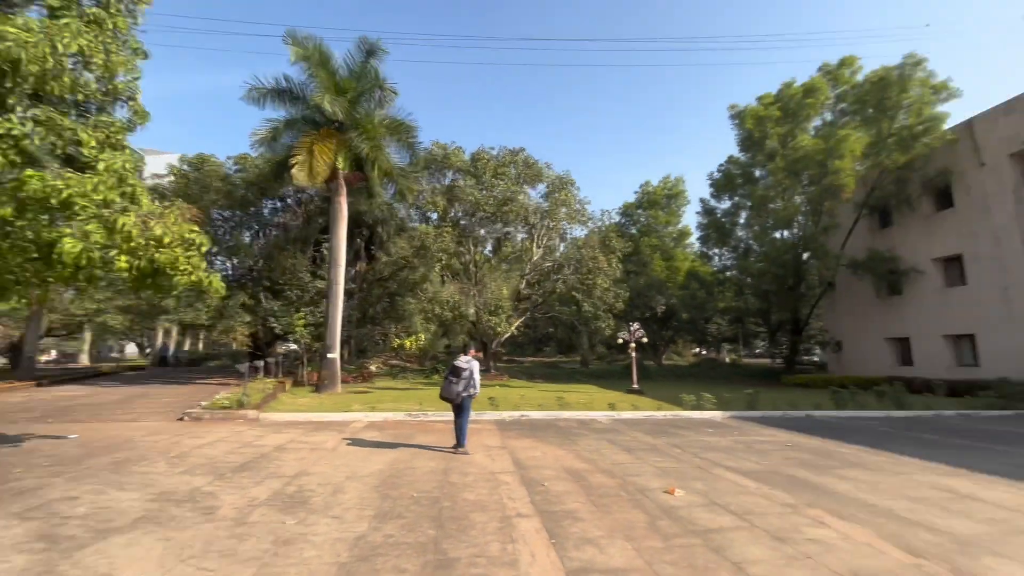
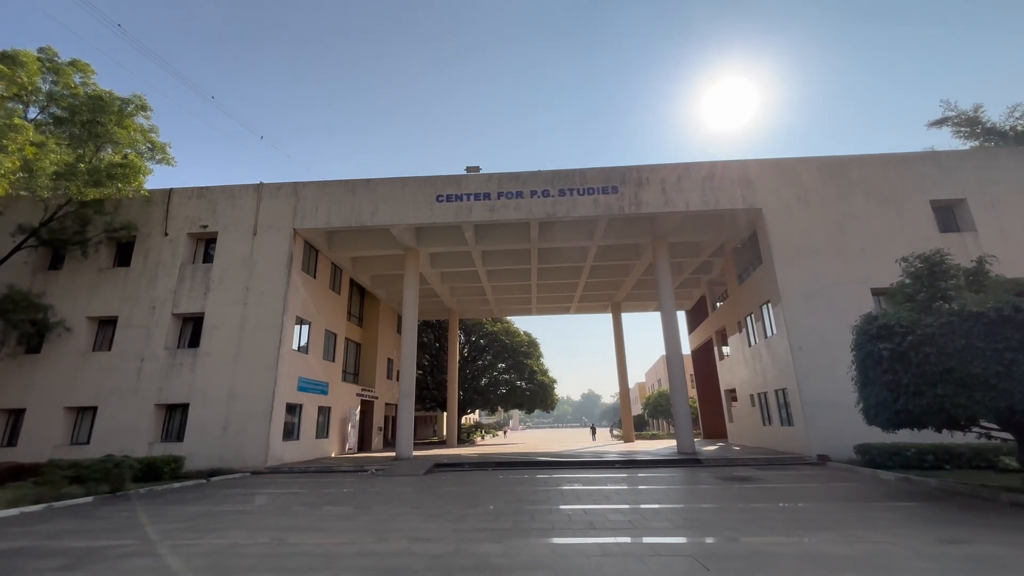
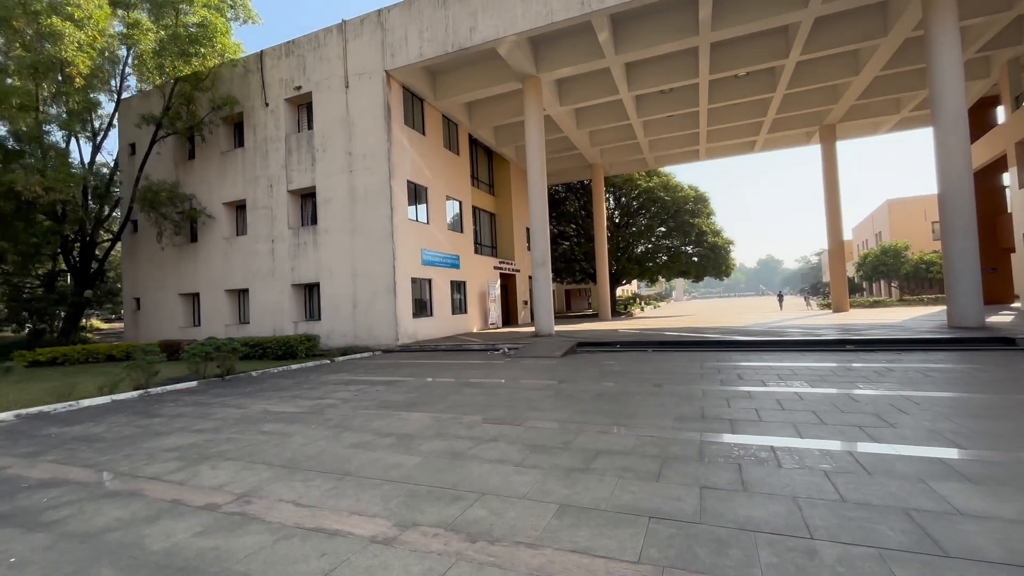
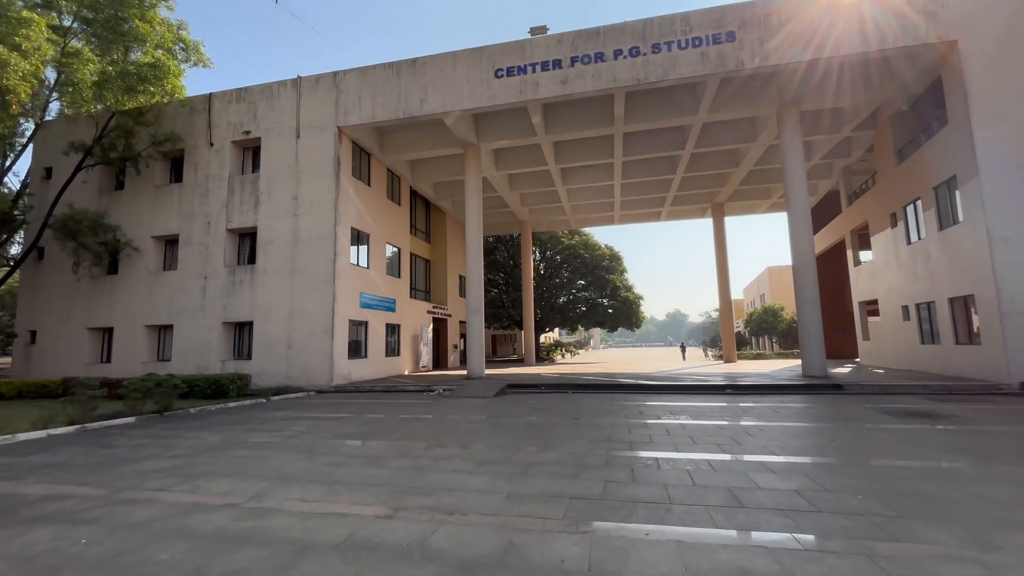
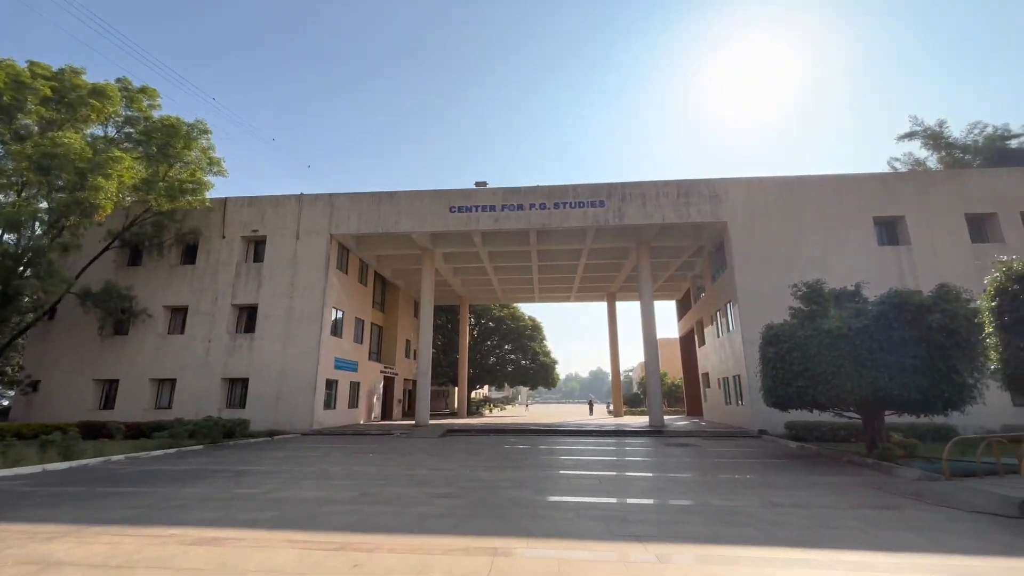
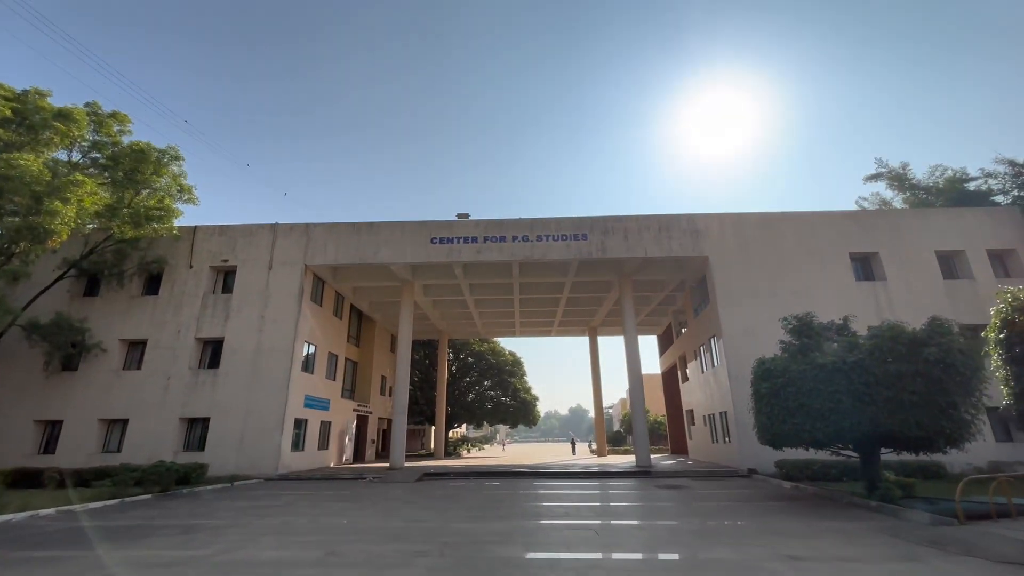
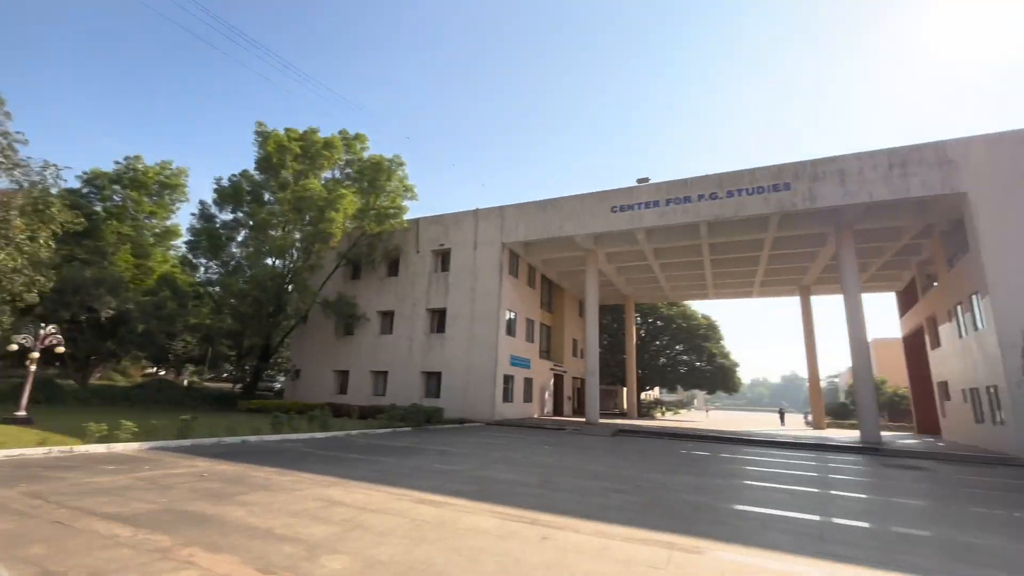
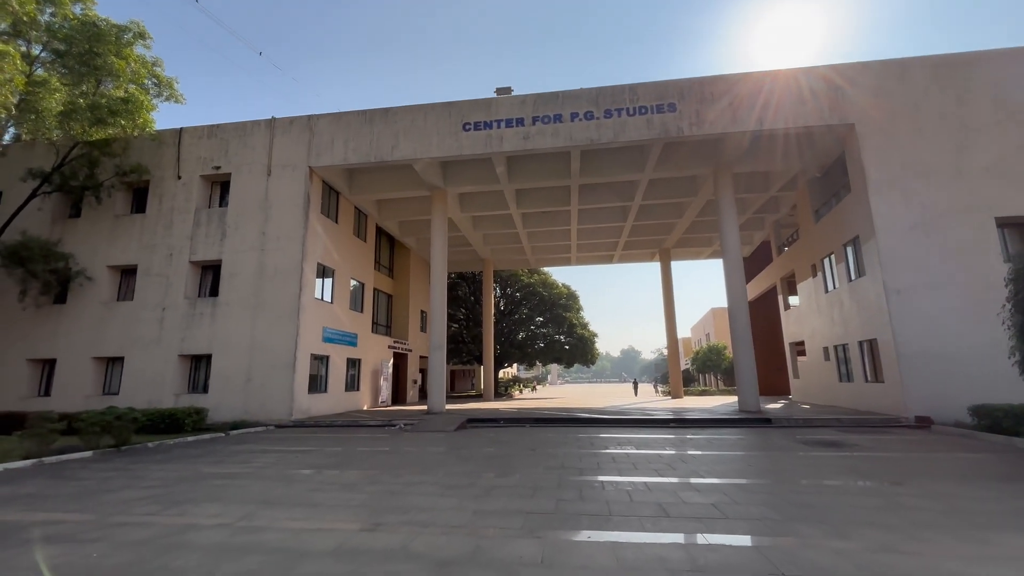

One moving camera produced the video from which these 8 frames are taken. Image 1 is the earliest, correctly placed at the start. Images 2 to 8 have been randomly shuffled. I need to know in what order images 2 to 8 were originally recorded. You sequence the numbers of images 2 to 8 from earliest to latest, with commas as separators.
7, 5, 6, 2, 8, 4, 3
